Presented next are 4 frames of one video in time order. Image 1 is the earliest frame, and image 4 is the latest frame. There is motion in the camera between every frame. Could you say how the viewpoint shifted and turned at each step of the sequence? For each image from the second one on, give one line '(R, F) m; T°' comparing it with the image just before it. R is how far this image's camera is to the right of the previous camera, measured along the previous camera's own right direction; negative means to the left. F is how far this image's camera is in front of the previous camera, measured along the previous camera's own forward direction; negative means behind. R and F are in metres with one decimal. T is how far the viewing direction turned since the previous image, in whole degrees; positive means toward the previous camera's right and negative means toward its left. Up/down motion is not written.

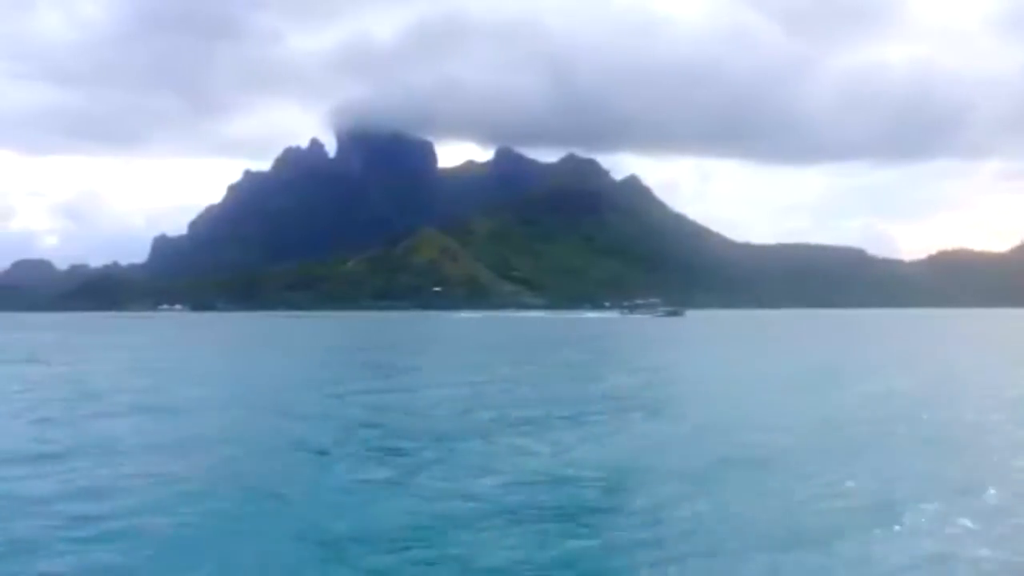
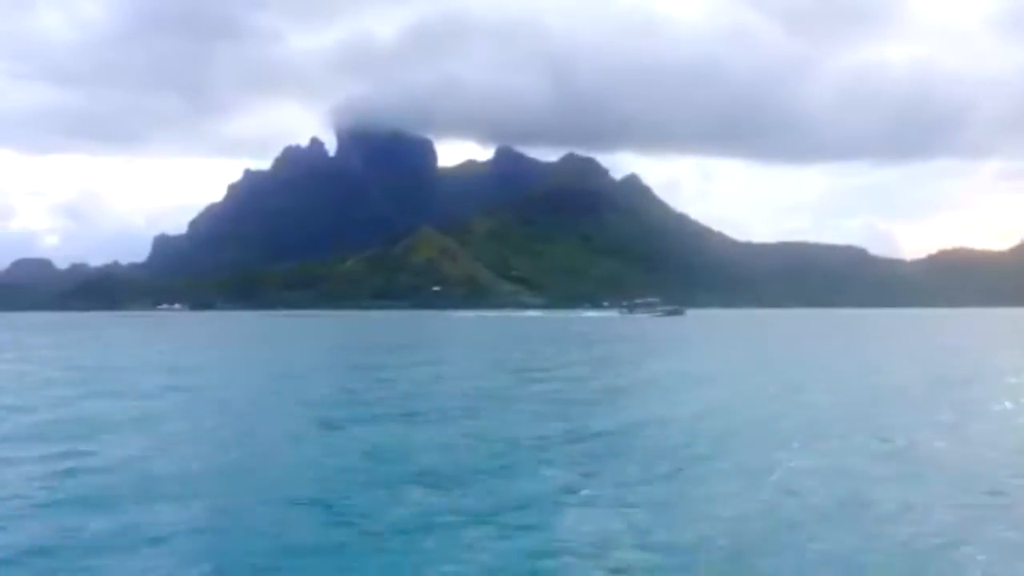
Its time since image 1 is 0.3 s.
(-7.9, -10.1) m; 0°
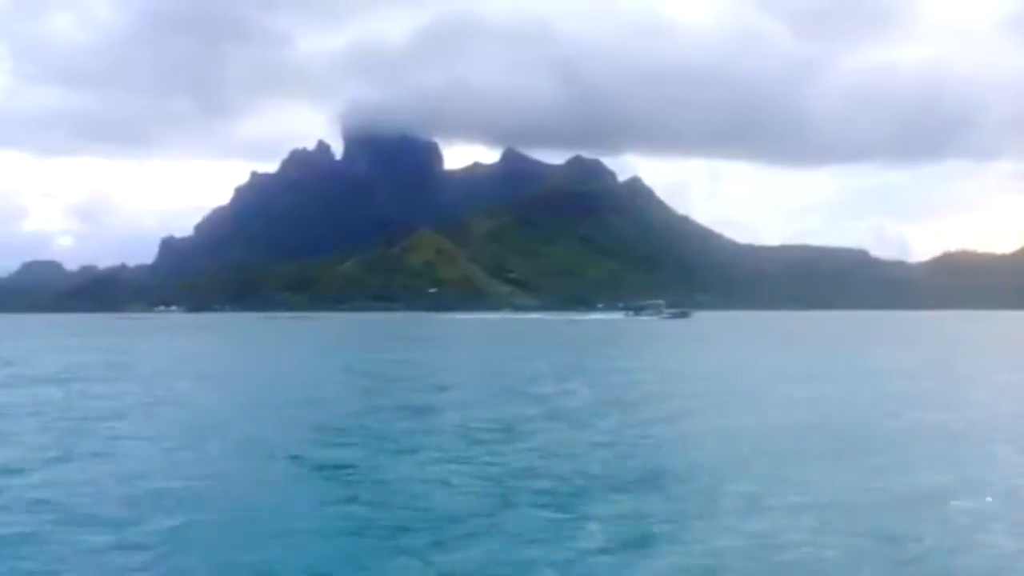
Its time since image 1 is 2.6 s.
(+4.6, +7.6) m; 0°
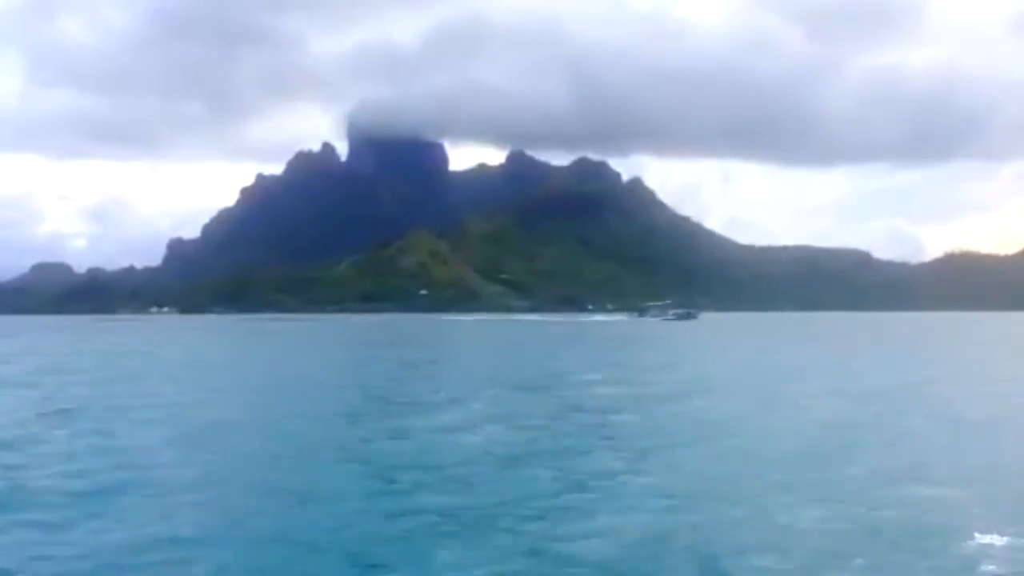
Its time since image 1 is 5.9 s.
(+2.1, +17.5) m; 0°
